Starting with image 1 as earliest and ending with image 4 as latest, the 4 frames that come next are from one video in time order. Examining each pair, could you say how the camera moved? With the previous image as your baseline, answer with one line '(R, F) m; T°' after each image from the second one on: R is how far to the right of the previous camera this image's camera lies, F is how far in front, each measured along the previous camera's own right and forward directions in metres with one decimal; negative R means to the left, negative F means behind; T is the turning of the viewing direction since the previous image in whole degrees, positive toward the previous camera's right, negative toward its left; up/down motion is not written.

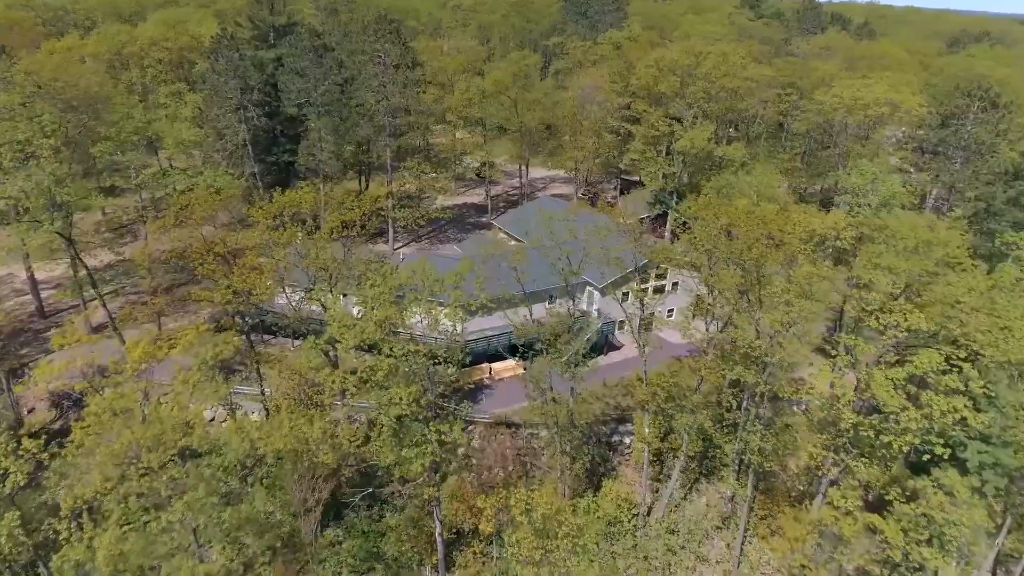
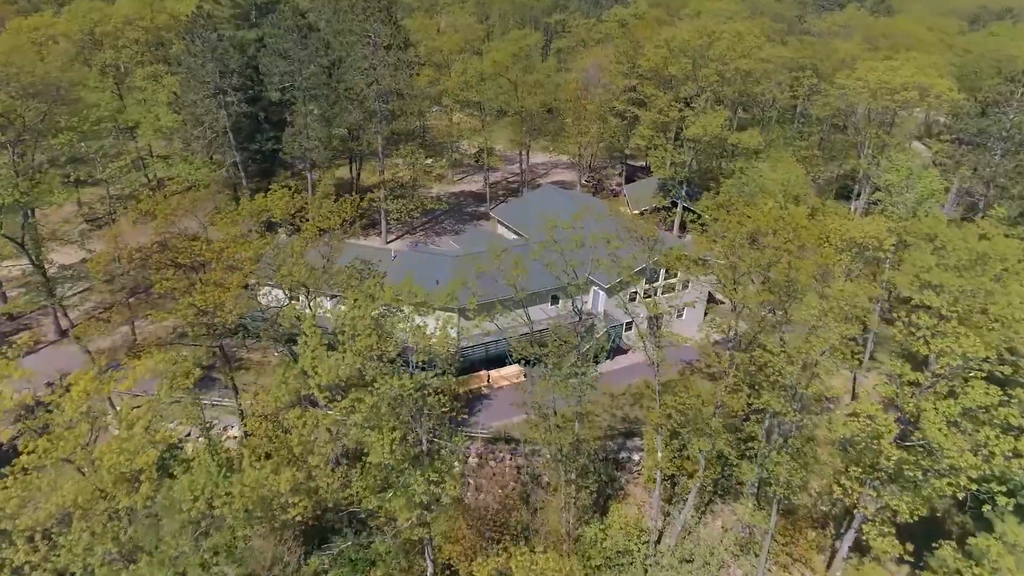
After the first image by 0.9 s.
(0.0, +2.4) m; 0°
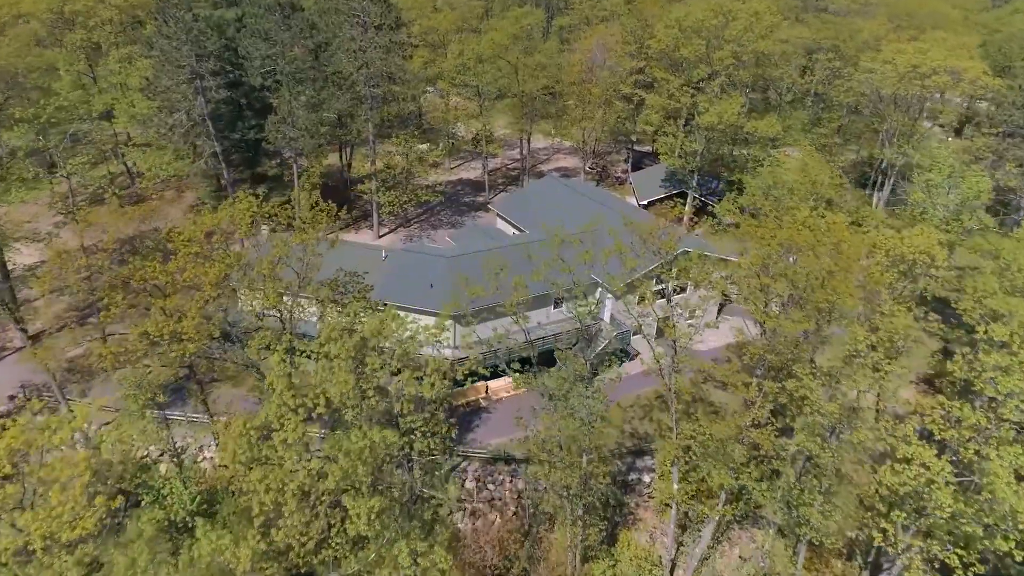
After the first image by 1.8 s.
(0.0, +2.3) m; 0°
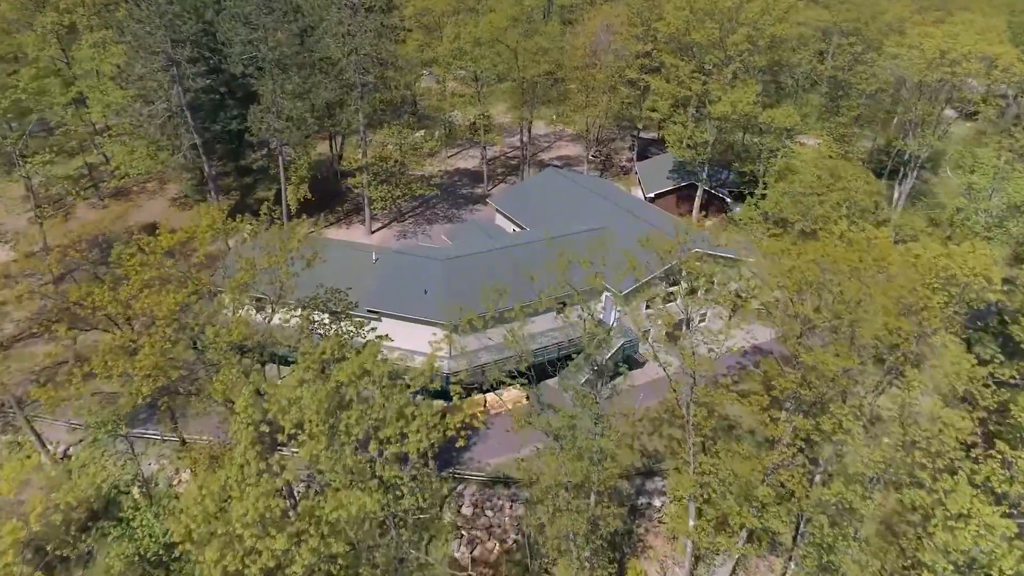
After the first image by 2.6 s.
(0.0, +2.0) m; 0°
